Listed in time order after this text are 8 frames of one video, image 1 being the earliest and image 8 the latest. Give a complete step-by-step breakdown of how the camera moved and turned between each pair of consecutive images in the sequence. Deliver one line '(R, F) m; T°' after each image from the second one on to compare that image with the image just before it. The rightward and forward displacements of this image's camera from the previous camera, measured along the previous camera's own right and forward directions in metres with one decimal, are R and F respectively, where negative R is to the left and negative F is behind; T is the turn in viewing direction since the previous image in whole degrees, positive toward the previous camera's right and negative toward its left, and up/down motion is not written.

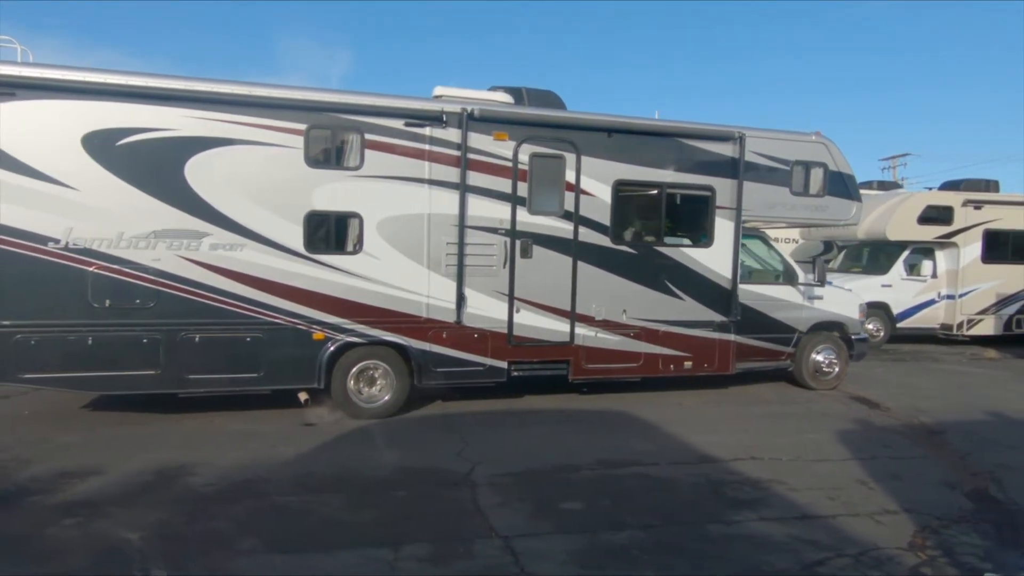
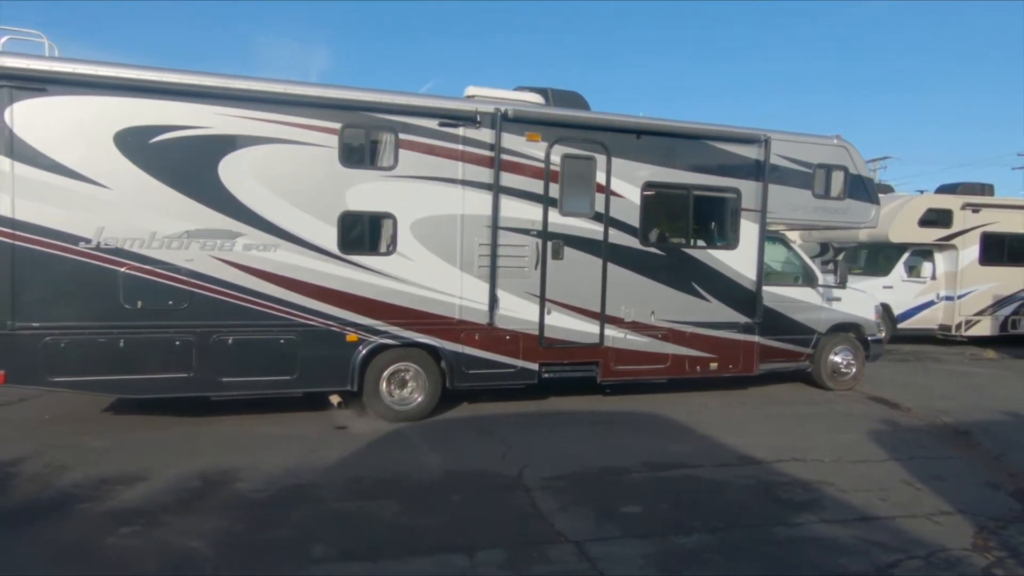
(-0.6, +0.1) m; +2°
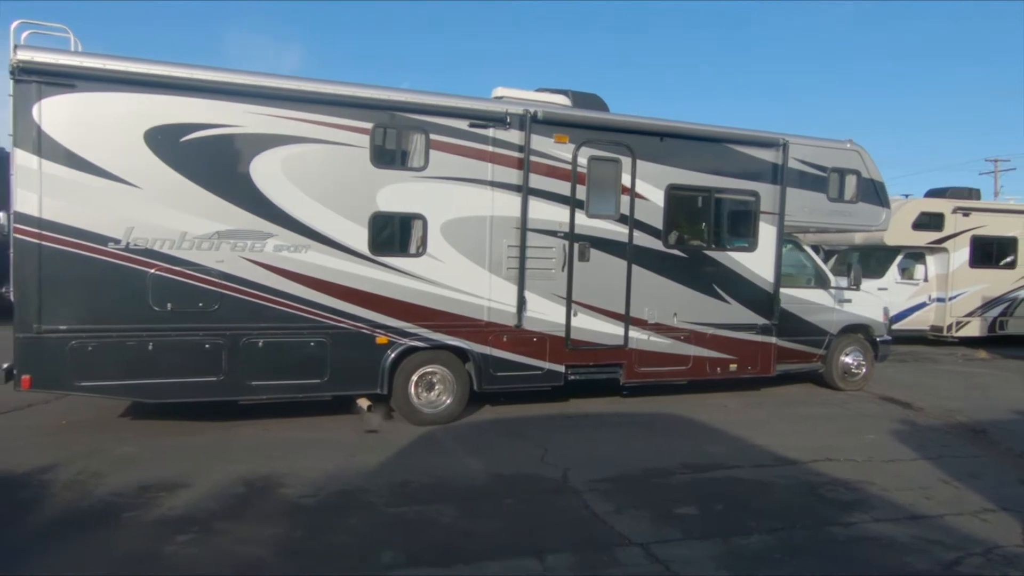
(-0.6, 0.0) m; +2°
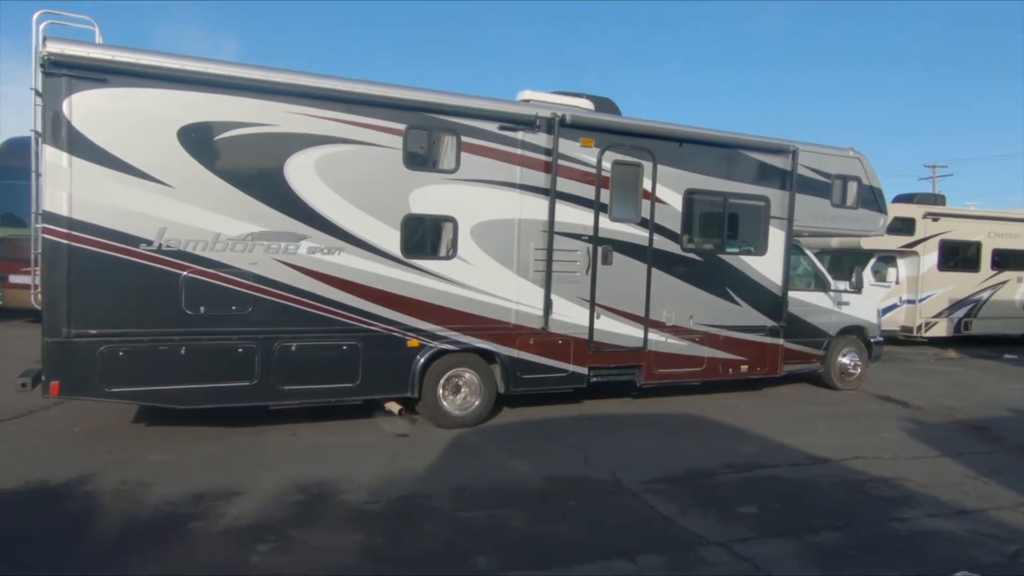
(-0.9, 0.0) m; +4°
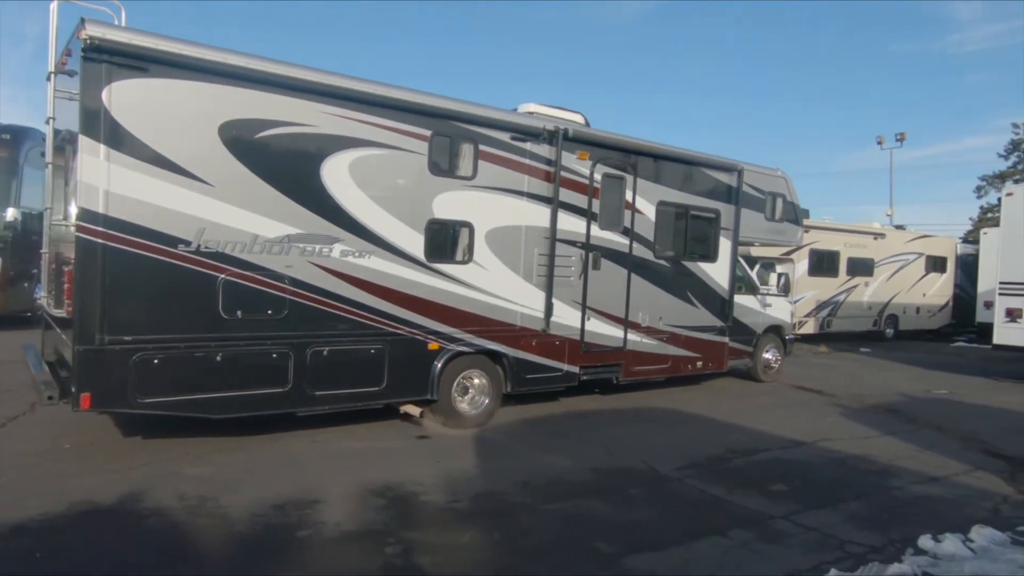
(-1.9, -0.1) m; +13°
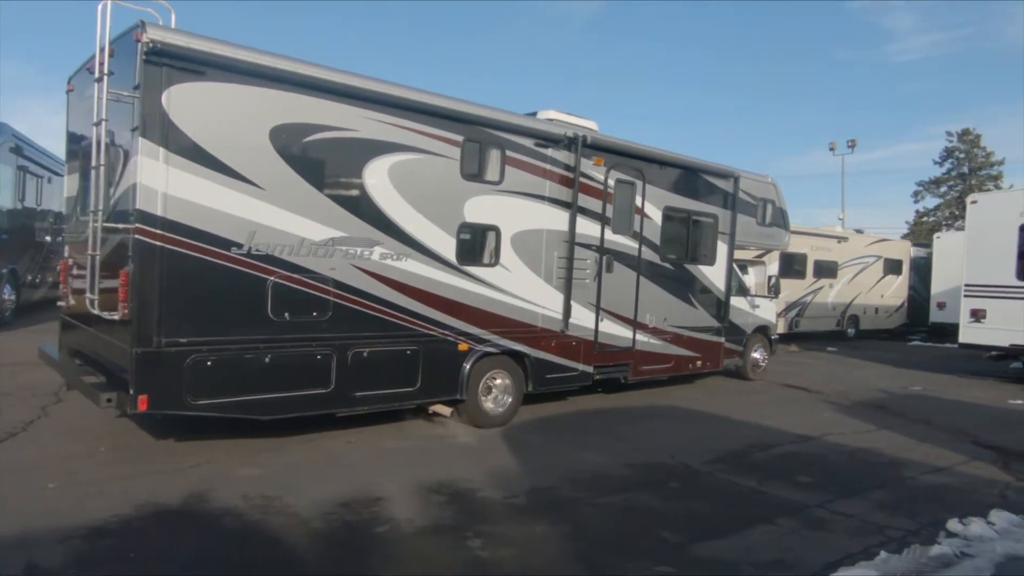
(-0.9, -0.2) m; +4°
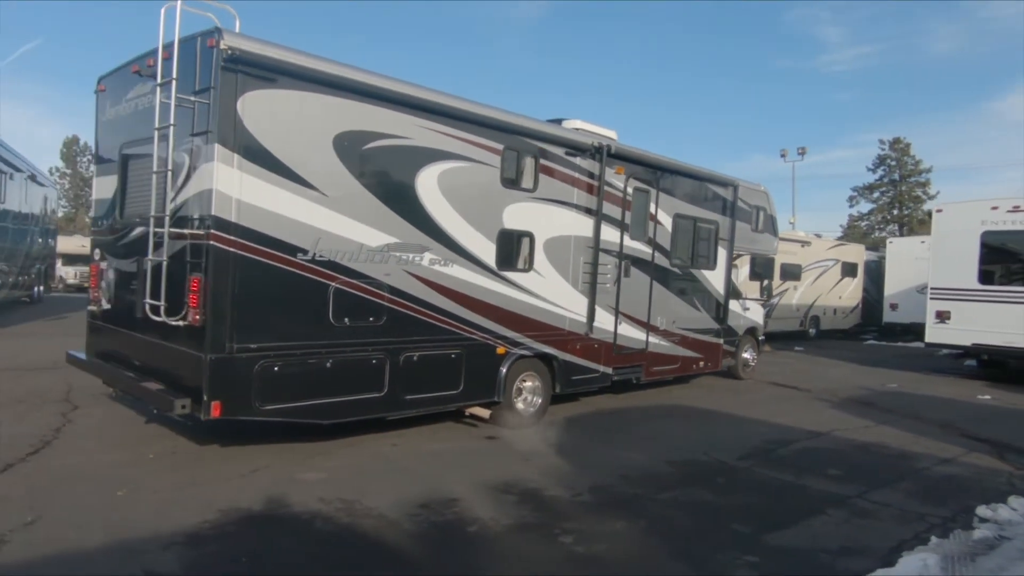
(-1.1, -0.2) m; +4°
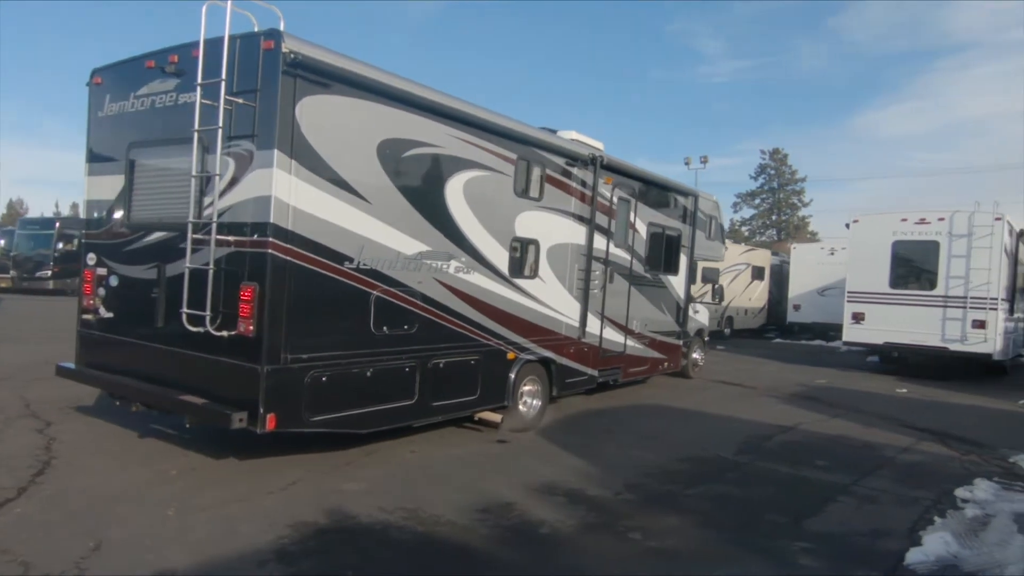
(-1.4, -0.1) m; +9°
